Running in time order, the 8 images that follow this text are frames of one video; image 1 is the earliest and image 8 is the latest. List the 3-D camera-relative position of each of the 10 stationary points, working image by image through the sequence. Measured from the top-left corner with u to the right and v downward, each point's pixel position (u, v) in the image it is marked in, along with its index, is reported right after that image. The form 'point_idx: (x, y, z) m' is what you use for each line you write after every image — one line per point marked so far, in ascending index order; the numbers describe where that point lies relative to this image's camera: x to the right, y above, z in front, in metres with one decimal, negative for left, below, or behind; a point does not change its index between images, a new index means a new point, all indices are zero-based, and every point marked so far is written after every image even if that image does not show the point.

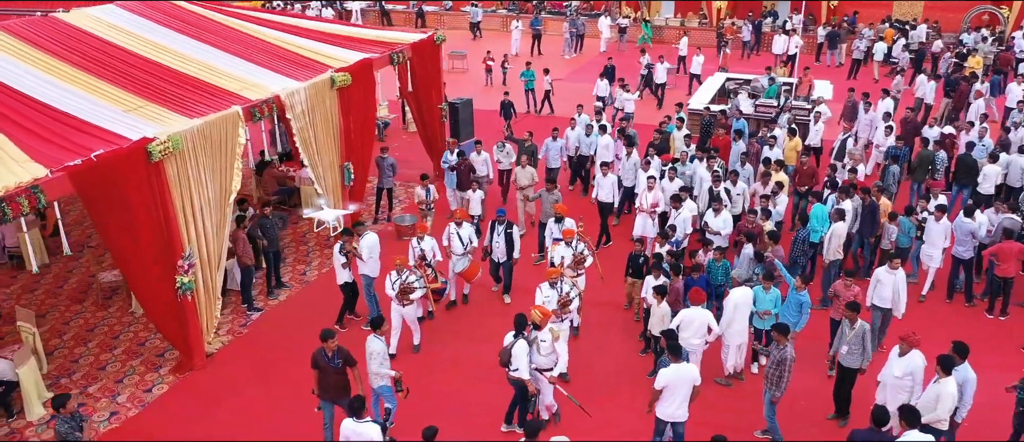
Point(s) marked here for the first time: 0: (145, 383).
0: (-3.2, -1.4, +7.3) m
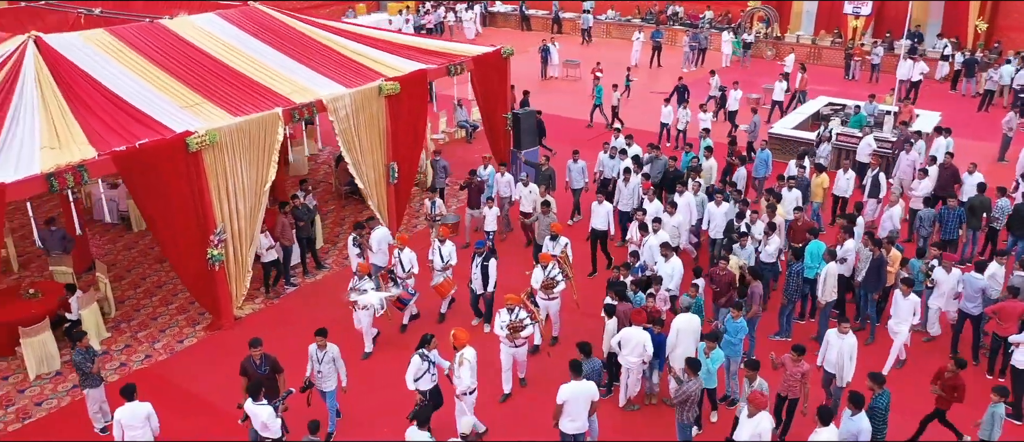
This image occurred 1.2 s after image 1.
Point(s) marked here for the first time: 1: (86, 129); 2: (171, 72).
0: (-3.5, -1.2, +8.7) m
1: (-4.1, +0.9, +7.8) m
2: (-3.8, +1.7, +9.2) m
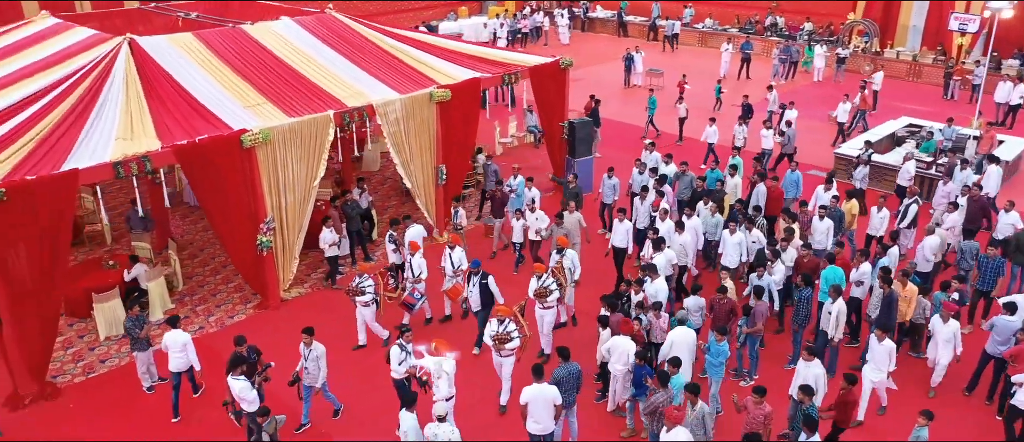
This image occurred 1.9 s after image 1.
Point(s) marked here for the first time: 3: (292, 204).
0: (-3.3, -1.1, +9.6) m
1: (-3.9, +1.1, +8.9) m
2: (-3.4, +1.8, +10.2) m
3: (-2.6, +0.2, +9.6) m
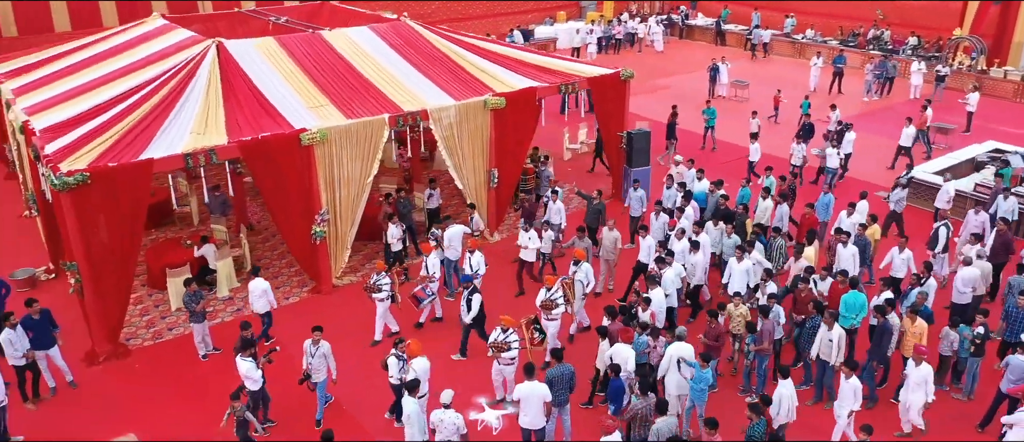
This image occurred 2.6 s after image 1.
0: (-2.9, -0.9, +10.6) m
1: (-3.4, +1.2, +9.9) m
2: (-2.7, +2.0, +11.1) m
3: (-2.1, +0.3, +10.4) m
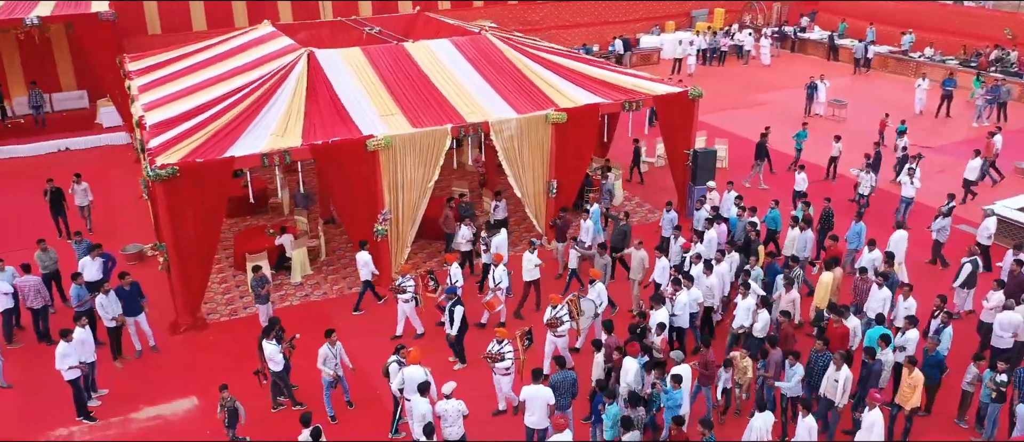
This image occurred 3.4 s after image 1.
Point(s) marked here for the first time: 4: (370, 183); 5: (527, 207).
0: (-2.3, -0.9, +11.6) m
1: (-2.8, +1.3, +11.0) m
2: (-1.8, +2.0, +12.0) m
3: (-1.5, +0.3, +11.3) m
4: (-1.9, +0.5, +10.9) m
5: (+0.2, +0.2, +12.3) m
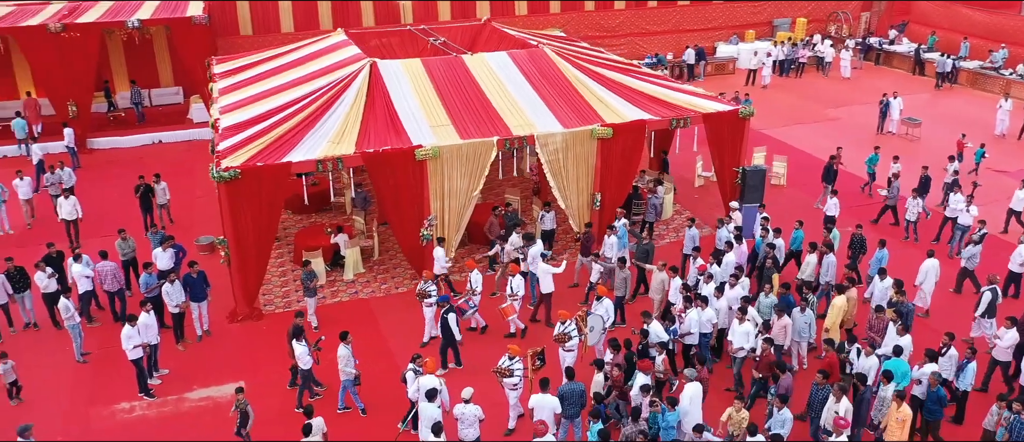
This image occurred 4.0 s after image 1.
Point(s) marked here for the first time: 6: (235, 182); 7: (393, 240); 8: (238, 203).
0: (-1.7, -0.9, +12.2) m
1: (-2.2, +1.3, +11.7) m
2: (-1.1, +1.9, +12.7) m
3: (-0.9, +0.2, +11.9) m
4: (-1.3, +0.4, +11.6) m
5: (+0.9, 0.0, +12.6) m
6: (-3.6, +0.5, +10.6) m
7: (-2.0, -0.3, +13.6) m
8: (-3.6, +0.2, +10.7) m
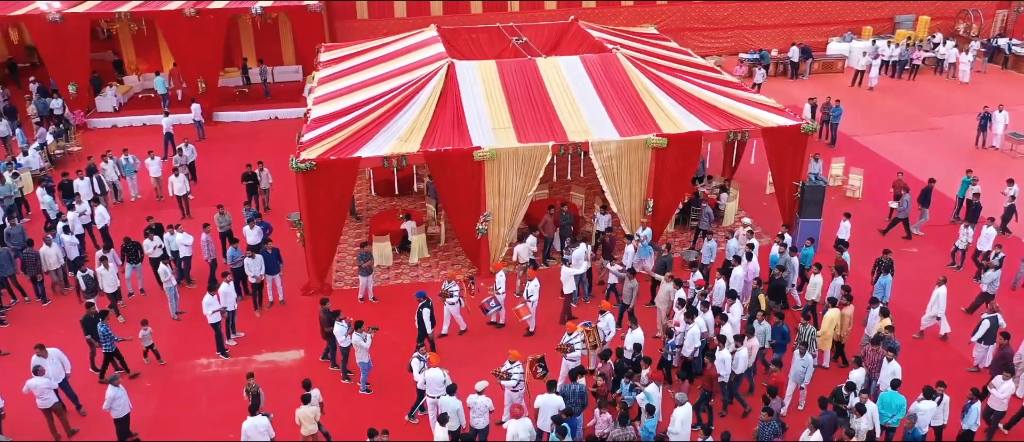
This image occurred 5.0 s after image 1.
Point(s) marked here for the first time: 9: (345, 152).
0: (-0.9, -0.8, +13.3) m
1: (-1.3, +1.4, +12.8) m
2: (0.0, +2.0, +13.5) m
3: (-0.1, +0.2, +12.8) m
4: (-0.6, +0.5, +12.5) m
5: (+1.8, 0.0, +13.3) m
6: (-3.0, +0.7, +11.9) m
7: (-0.9, -0.1, +14.7) m
8: (-3.0, +0.4, +12.1) m
9: (-2.5, +1.0, +12.2) m
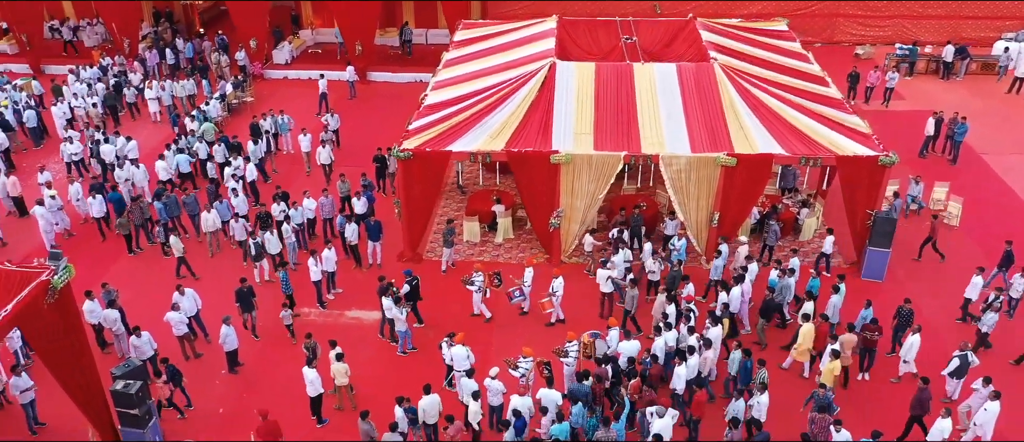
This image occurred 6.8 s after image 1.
0: (+0.4, -0.6, +14.9) m
1: (+0.1, +1.6, +14.2) m
2: (+1.5, +2.1, +14.6) m
3: (+1.2, +0.3, +14.1) m
4: (+0.7, +0.6, +13.9) m
5: (+3.1, -0.2, +14.2) m
6: (-1.8, +1.0, +13.8) m
7: (+0.7, +0.2, +16.2) m
8: (-1.8, +0.8, +14.0) m
9: (-1.2, +1.3, +14.0) m
